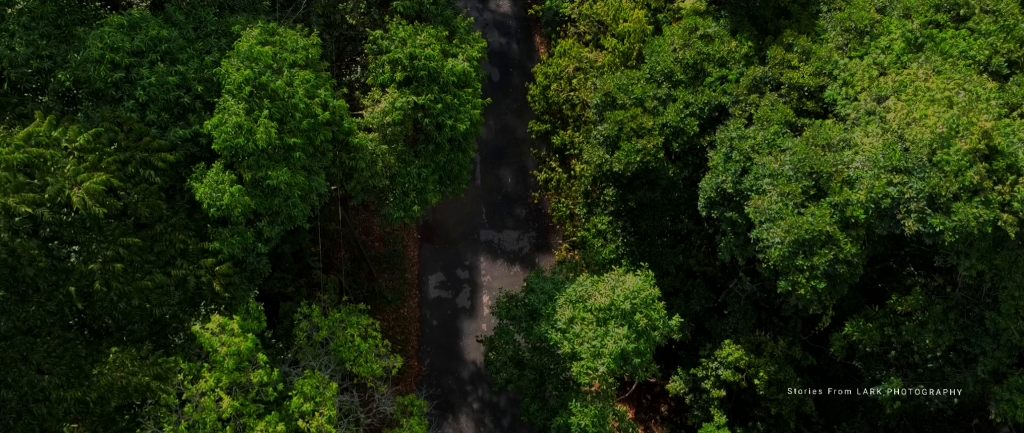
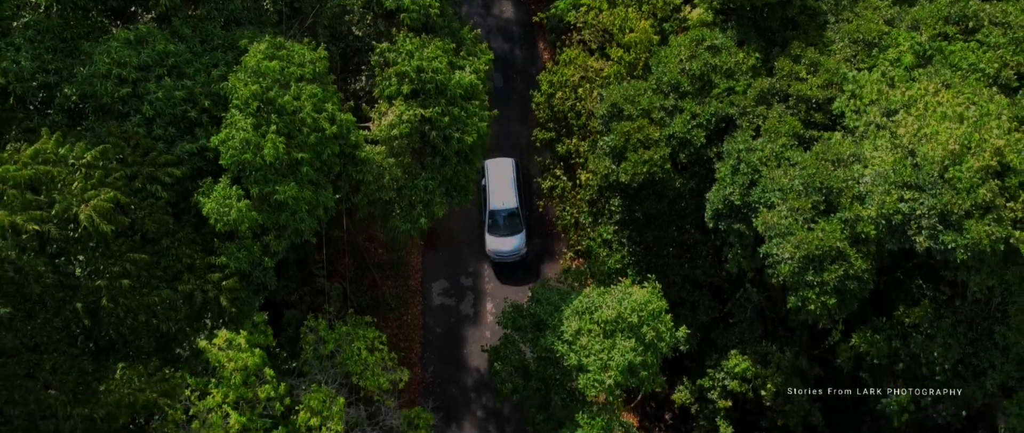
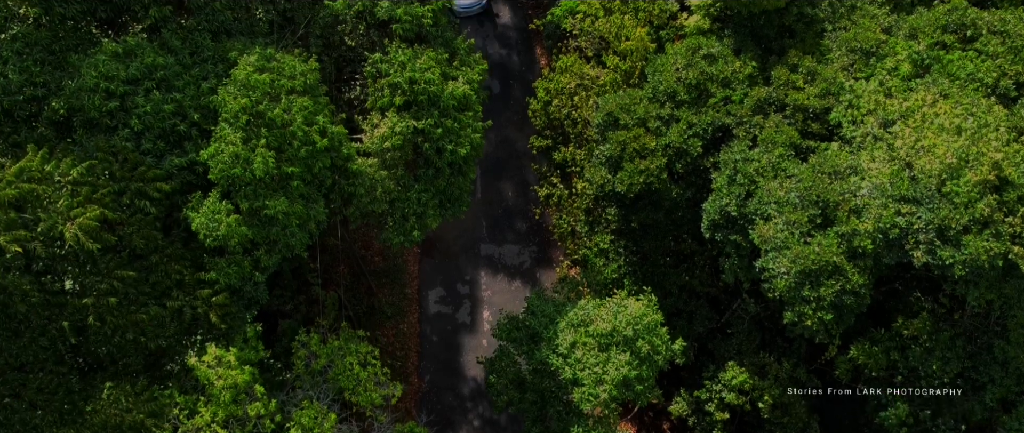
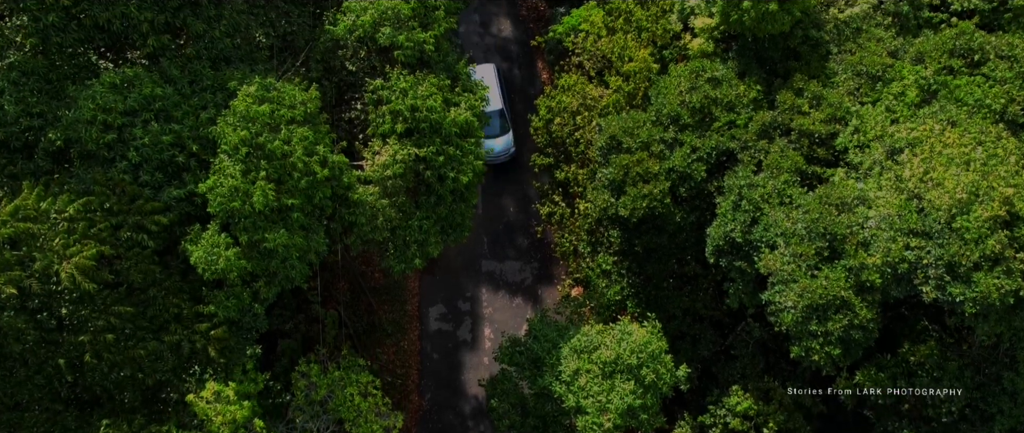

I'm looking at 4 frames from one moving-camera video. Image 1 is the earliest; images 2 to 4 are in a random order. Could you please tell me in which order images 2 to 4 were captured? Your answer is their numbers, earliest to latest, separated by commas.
3, 4, 2
